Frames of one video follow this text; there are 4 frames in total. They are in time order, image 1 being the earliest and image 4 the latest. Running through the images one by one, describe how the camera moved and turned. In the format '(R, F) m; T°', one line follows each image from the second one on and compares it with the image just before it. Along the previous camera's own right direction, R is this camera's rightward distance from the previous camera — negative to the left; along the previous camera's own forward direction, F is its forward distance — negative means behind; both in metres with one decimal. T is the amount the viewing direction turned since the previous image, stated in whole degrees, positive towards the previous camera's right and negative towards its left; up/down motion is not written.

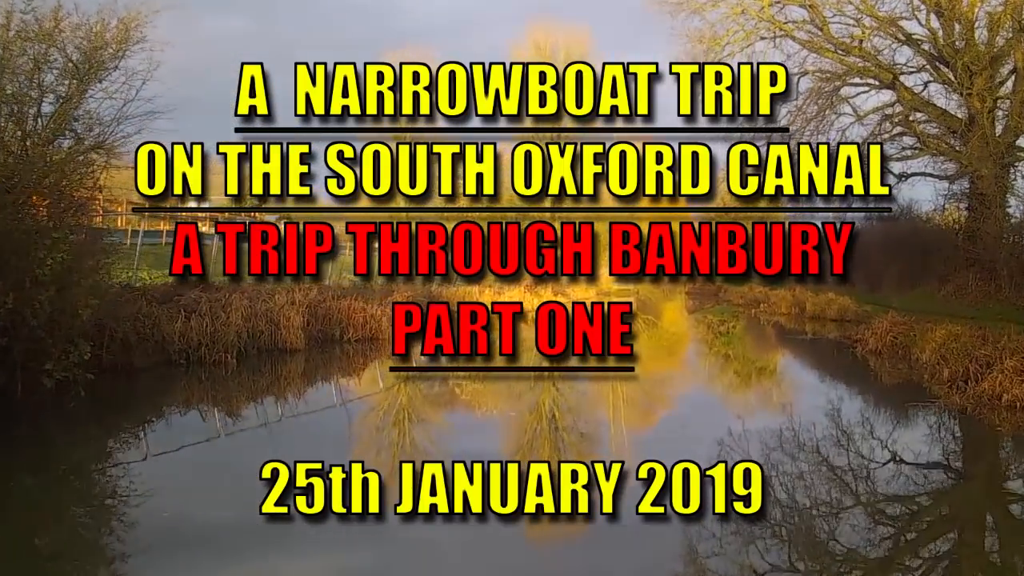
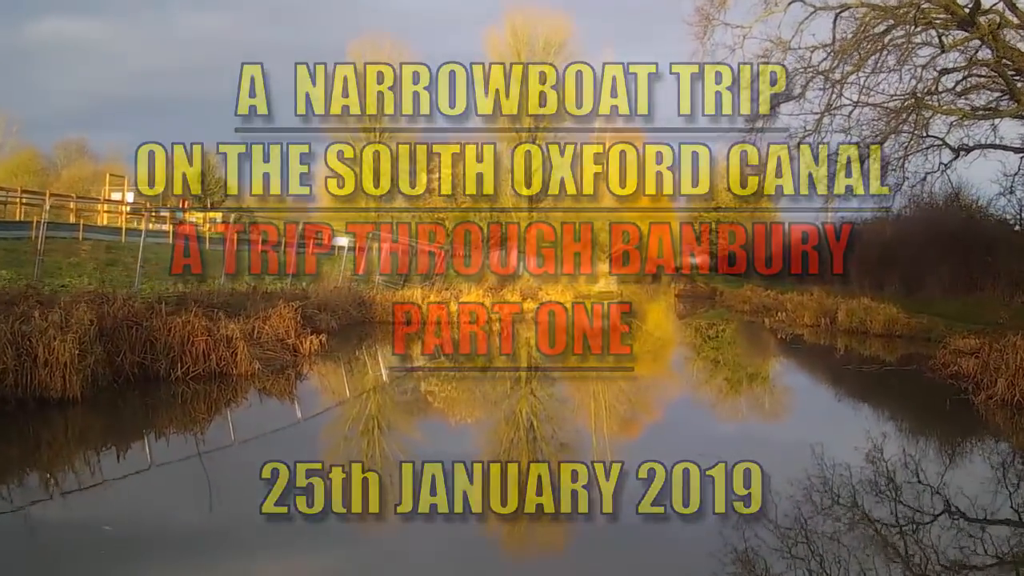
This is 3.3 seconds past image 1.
(+0.3, +1.0) m; 0°
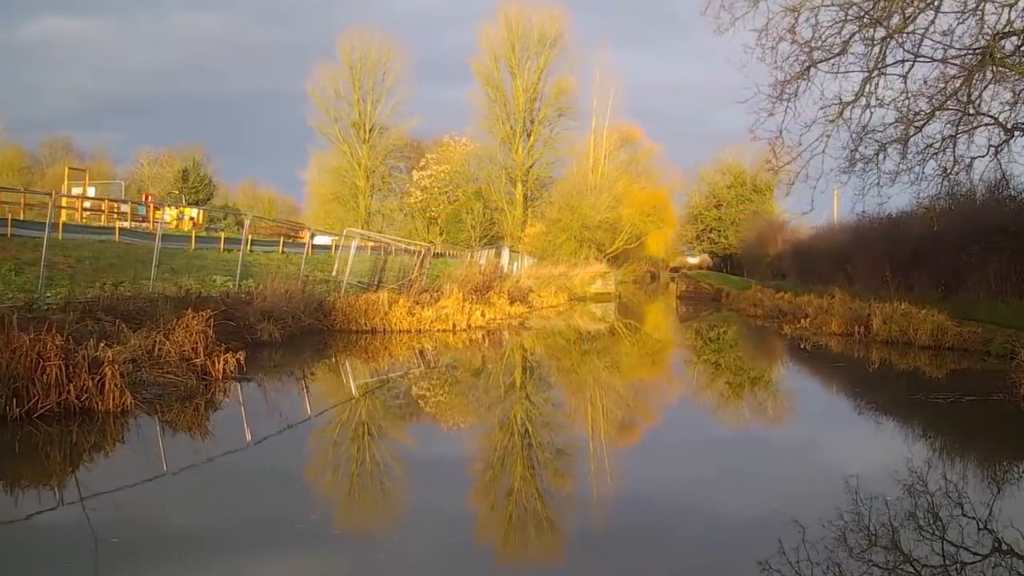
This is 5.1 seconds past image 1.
(+0.1, +0.5) m; 0°
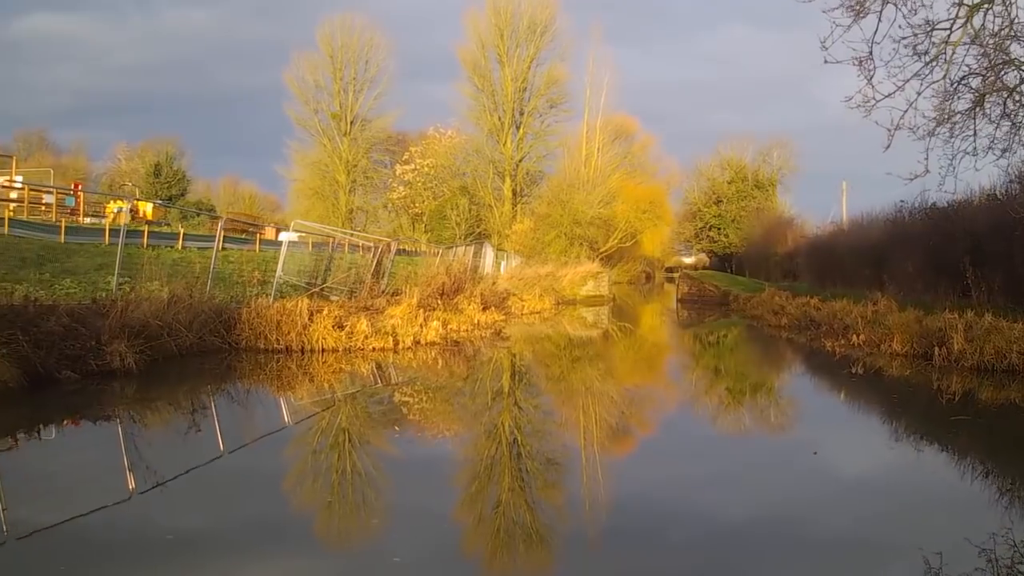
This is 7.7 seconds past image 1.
(+0.1, +0.8) m; 0°
